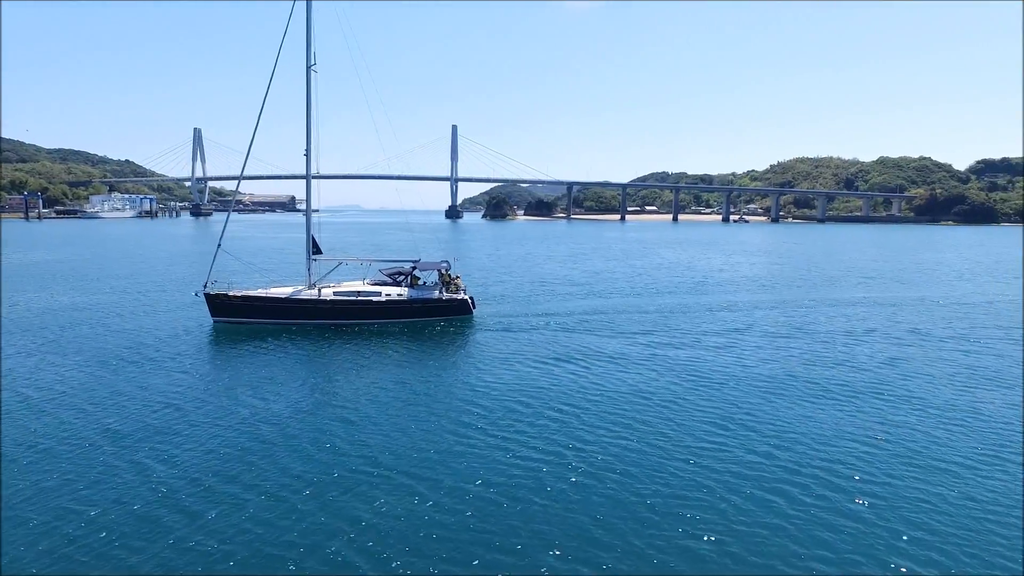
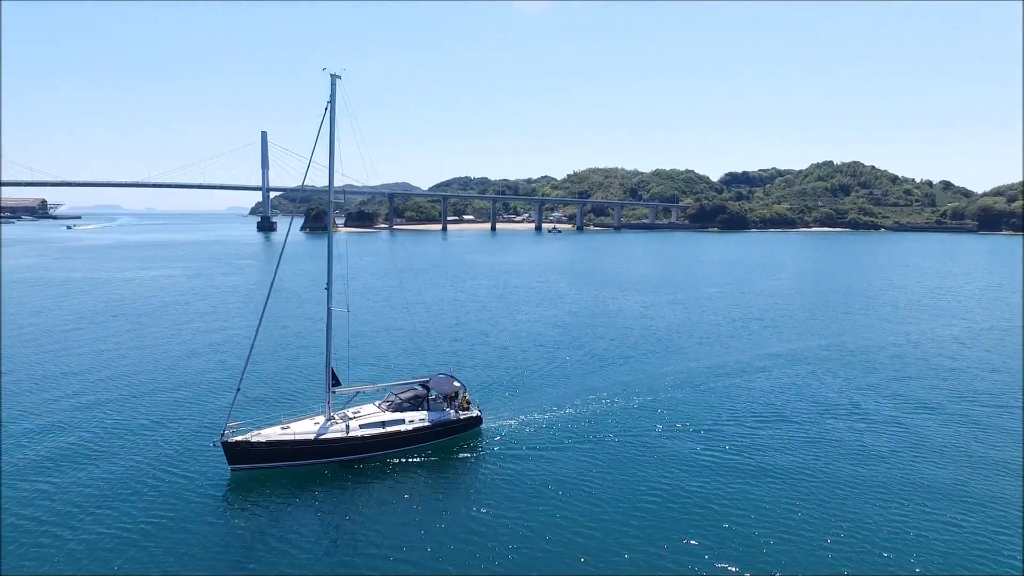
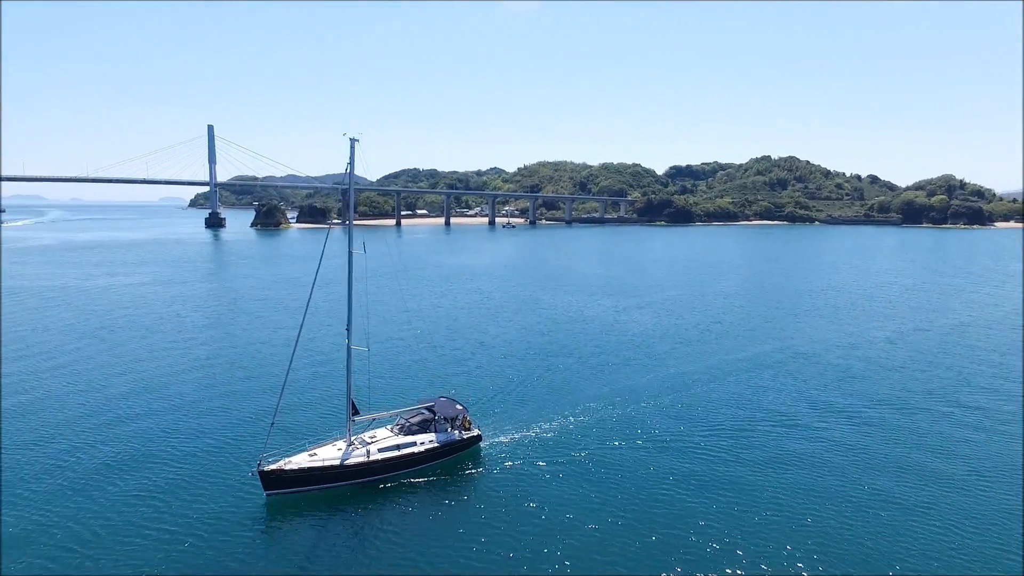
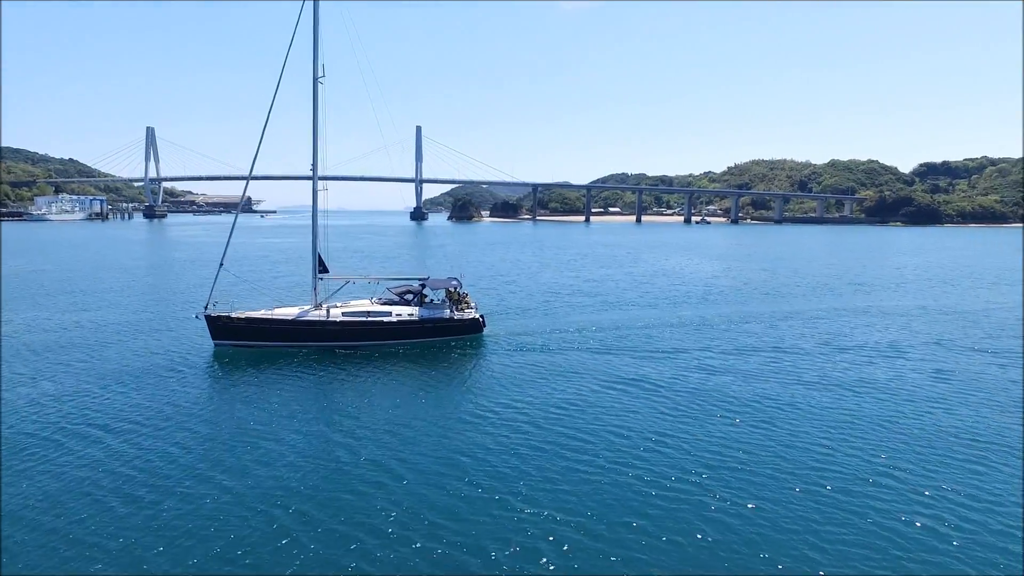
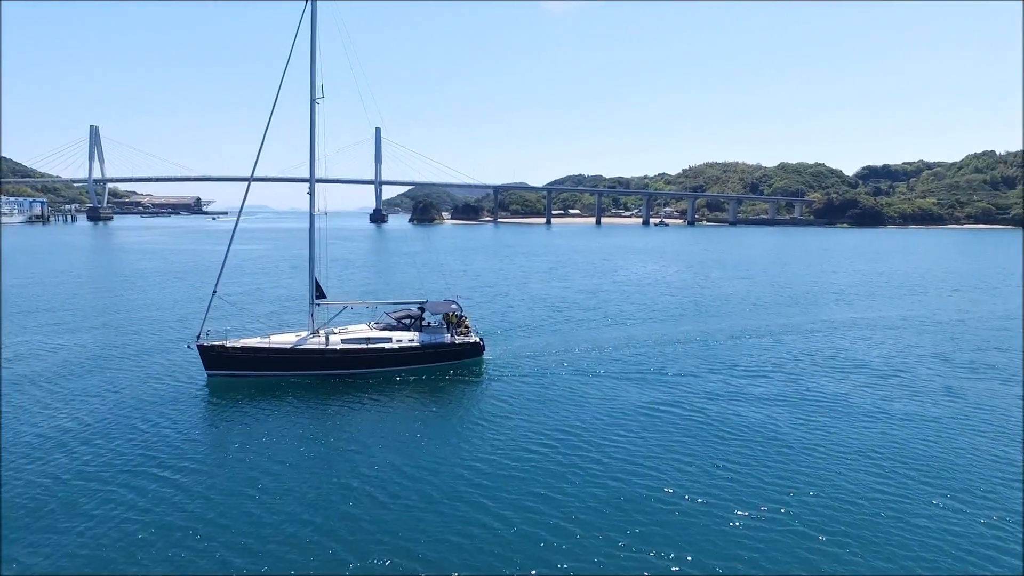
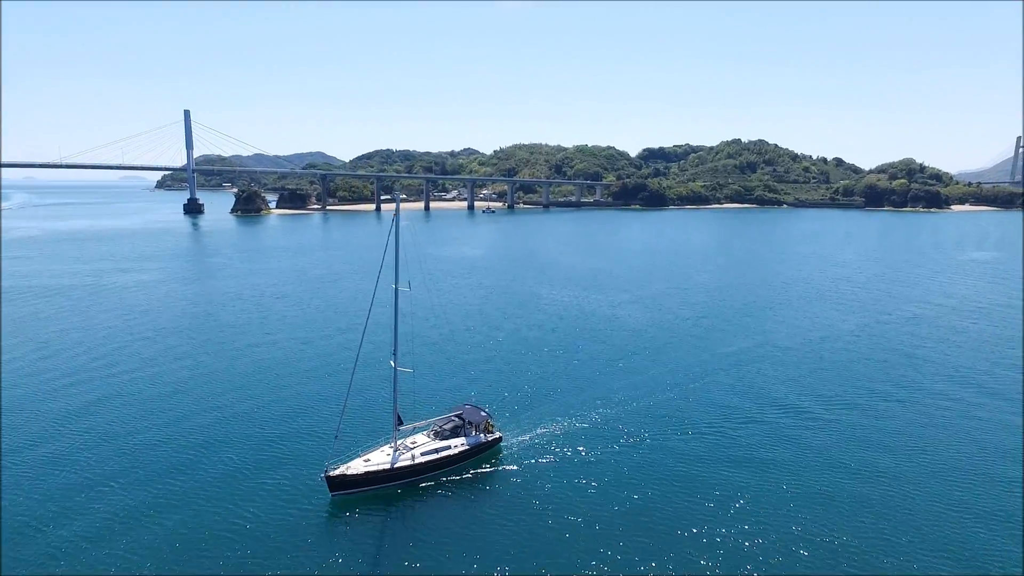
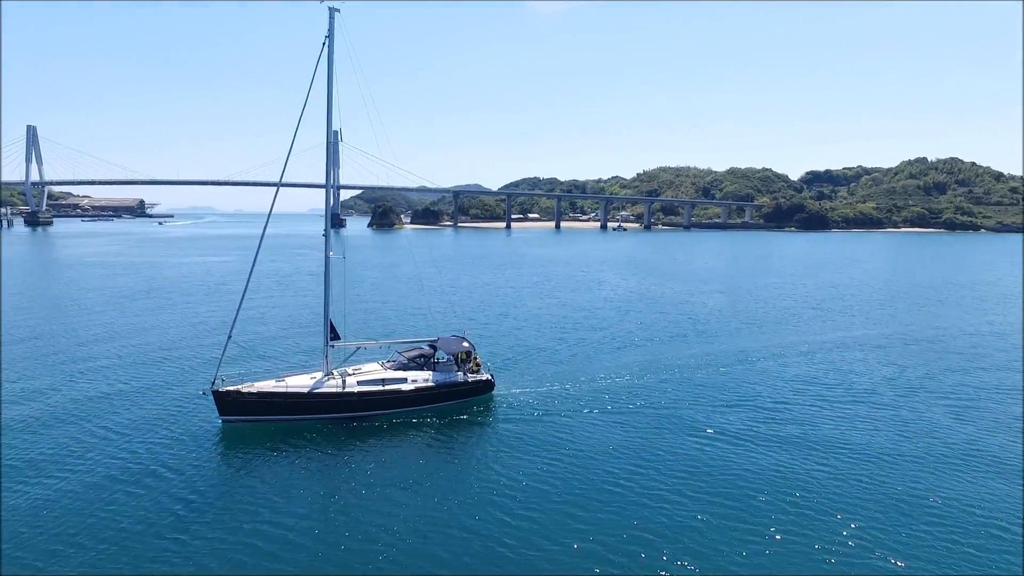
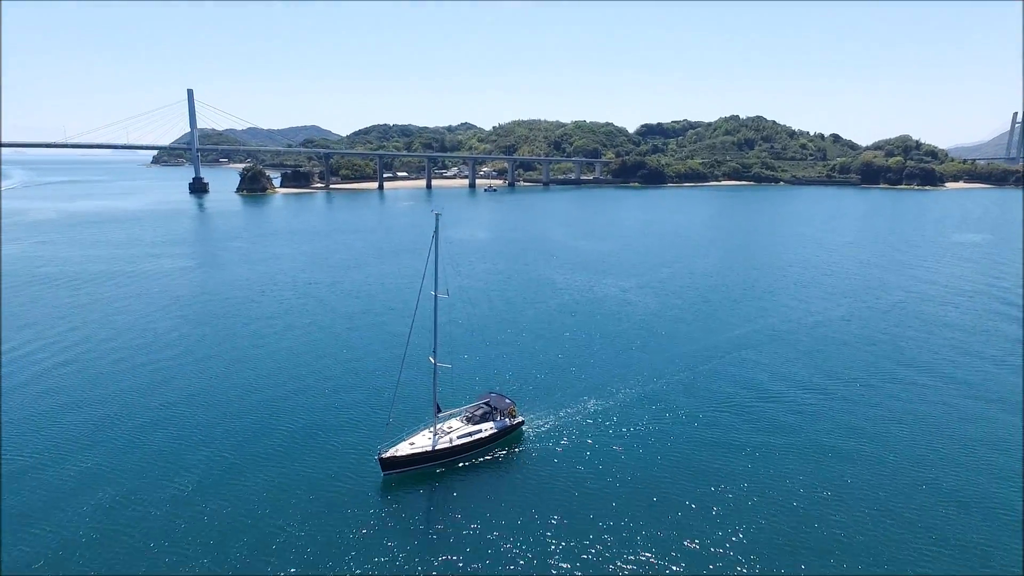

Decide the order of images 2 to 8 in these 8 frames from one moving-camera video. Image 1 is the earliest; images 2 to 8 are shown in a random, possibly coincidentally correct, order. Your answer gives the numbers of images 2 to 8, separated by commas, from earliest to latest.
4, 5, 7, 2, 3, 6, 8
